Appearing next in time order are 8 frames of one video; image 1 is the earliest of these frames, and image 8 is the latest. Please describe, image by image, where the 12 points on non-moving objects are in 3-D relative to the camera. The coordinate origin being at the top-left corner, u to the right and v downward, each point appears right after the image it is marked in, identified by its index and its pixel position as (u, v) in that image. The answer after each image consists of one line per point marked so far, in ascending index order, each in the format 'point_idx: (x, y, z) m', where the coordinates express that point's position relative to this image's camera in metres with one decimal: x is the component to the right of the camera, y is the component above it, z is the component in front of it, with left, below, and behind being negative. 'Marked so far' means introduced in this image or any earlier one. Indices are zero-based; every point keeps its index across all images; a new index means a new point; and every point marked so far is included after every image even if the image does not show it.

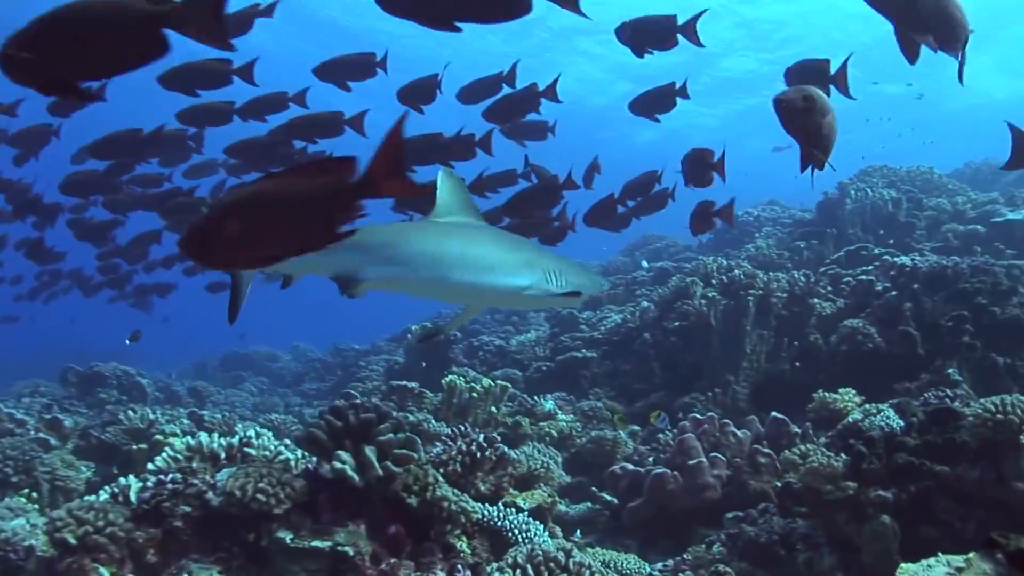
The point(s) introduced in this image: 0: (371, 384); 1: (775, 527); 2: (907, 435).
0: (-1.9, -1.3, +12.8) m
1: (+1.5, -1.4, +5.5) m
2: (+2.1, -0.8, +5.2) m
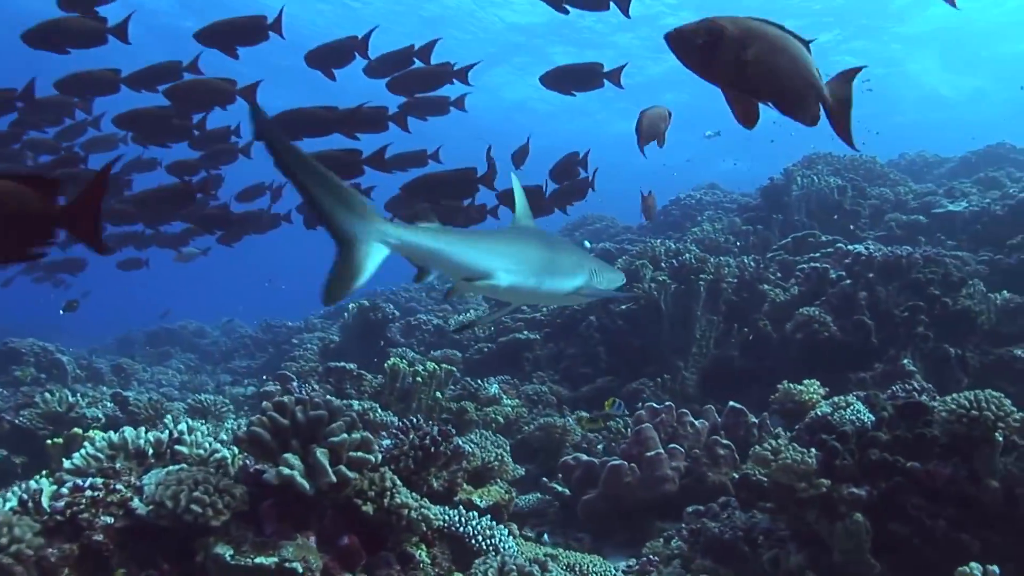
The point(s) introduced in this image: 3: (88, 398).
0: (-2.6, -1.0, +12.3) m
1: (+1.2, -1.3, +5.3) m
2: (+1.9, -0.7, +5.0) m
3: (-3.8, -1.0, +8.7) m
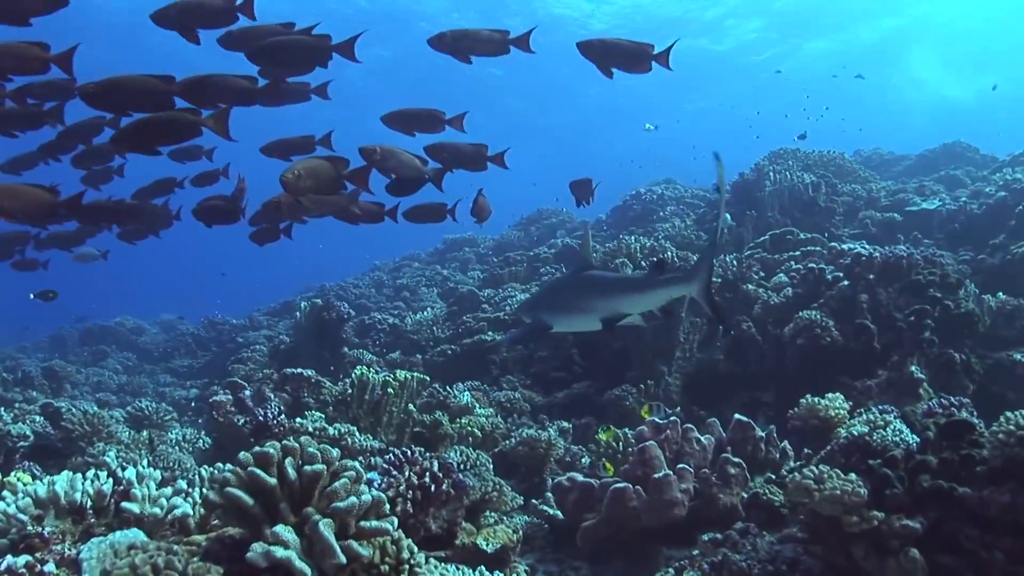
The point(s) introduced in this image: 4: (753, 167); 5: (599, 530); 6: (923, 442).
0: (-3.1, -0.9, +11.5) m
1: (+1.2, -1.3, +4.7) m
2: (+1.9, -0.8, +4.5) m
3: (-4.0, -1.0, +7.8) m
4: (+3.5, +1.7, +13.9) m
5: (+0.5, -1.3, +5.4) m
6: (+1.9, -0.7, +4.5) m
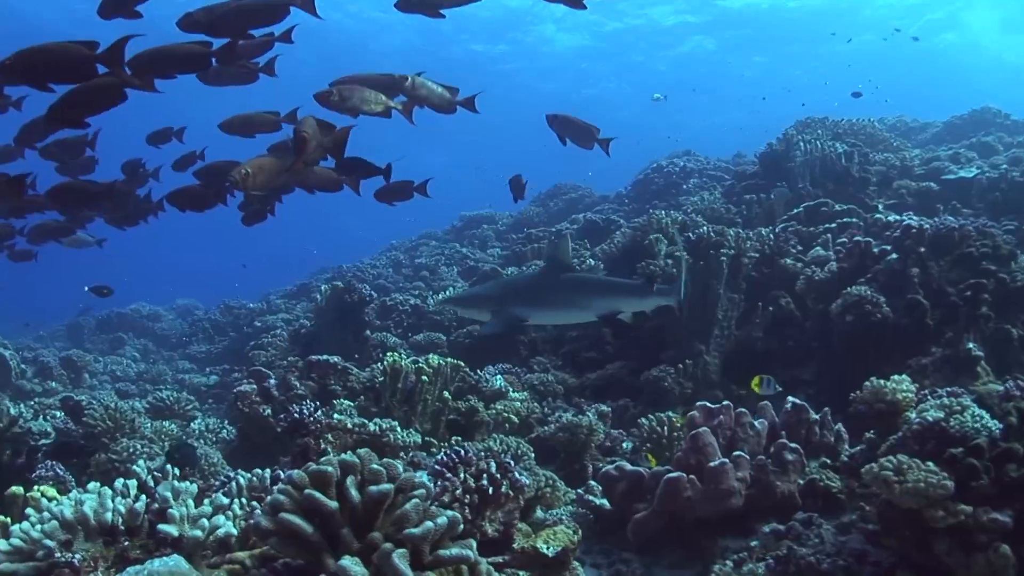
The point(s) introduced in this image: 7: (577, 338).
0: (-2.8, -0.8, +11.3) m
1: (+1.5, -1.2, +4.5) m
2: (+2.1, -0.6, +4.1) m
3: (-3.7, -0.9, +7.6) m
4: (+3.7, +2.1, +13.5) m
5: (+0.7, -1.2, +5.1) m
6: (+2.1, -0.6, +4.2) m
7: (+0.6, -0.5, +9.4) m
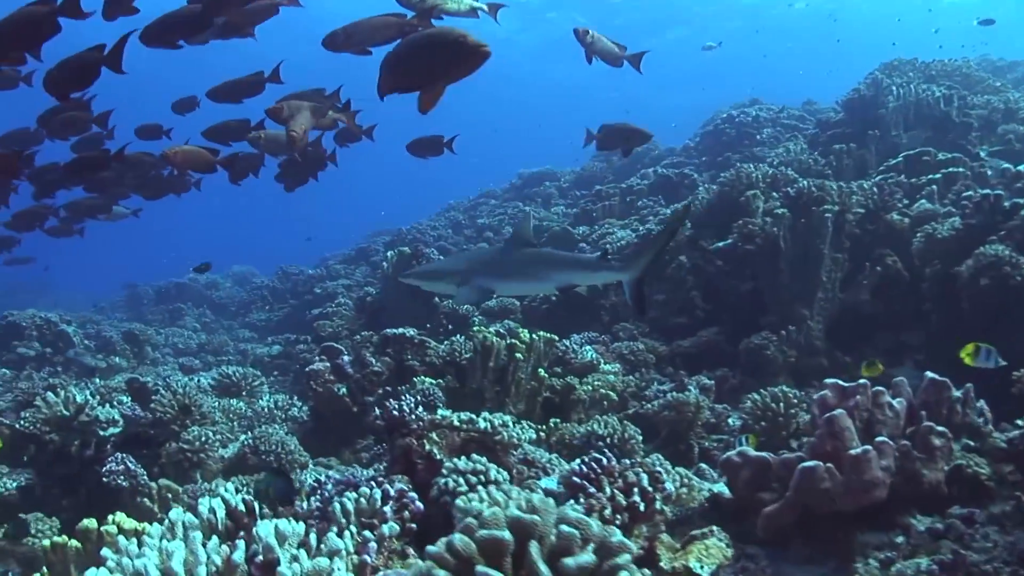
0: (-1.9, -0.4, +10.8) m
1: (+2.0, -1.0, +3.9) m
2: (+2.6, -0.5, +3.5) m
3: (-3.1, -0.7, +7.3) m
4: (+4.6, +2.7, +12.7) m
5: (+1.3, -1.1, +4.6) m
6: (+2.6, -0.5, +3.6) m
7: (+1.4, -0.1, +8.8) m
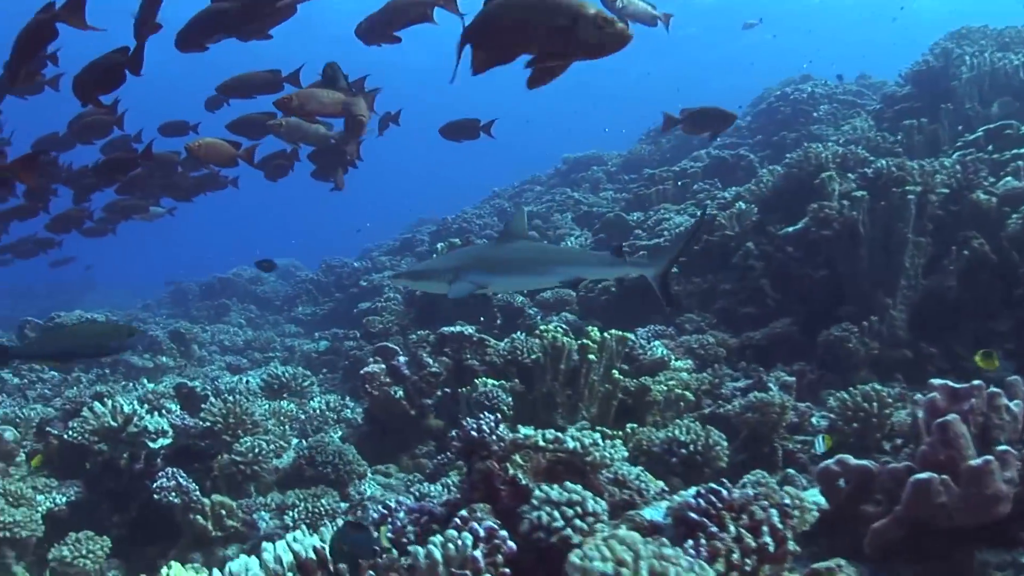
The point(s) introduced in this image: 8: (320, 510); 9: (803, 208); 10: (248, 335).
0: (-1.3, -0.3, +10.5) m
1: (+2.3, -1.0, +3.4) m
2: (+2.9, -0.5, +3.0) m
3: (-2.6, -0.8, +7.0) m
4: (+5.2, +2.9, +12.0) m
5: (+1.6, -1.0, +4.2) m
6: (+2.9, -0.4, +3.1) m
7: (+1.9, 0.0, +8.4) m
8: (-1.0, -1.1, +5.0) m
9: (+2.5, +0.7, +8.5) m
10: (-3.6, -0.7, +13.5) m
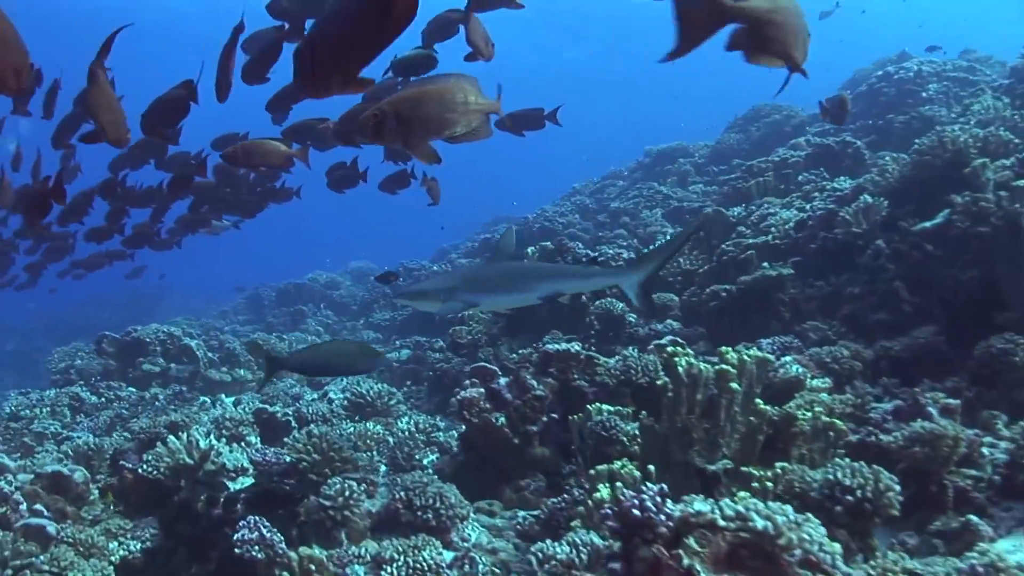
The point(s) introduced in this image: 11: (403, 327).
0: (-0.4, -0.4, +9.9) m
1: (+2.7, -1.1, +2.5) m
2: (+3.3, -0.5, +2.1) m
3: (-1.9, -0.9, +6.5) m
4: (+6.2, +3.0, +10.9) m
5: (+2.1, -1.1, +3.3) m
6: (+3.3, -0.5, +2.2) m
7: (+2.7, -0.1, +7.5) m
8: (-0.4, -1.2, +4.3) m
9: (+3.3, +0.7, +7.6) m
10: (-2.4, -0.8, +13.0) m
11: (-1.6, -0.6, +14.2) m
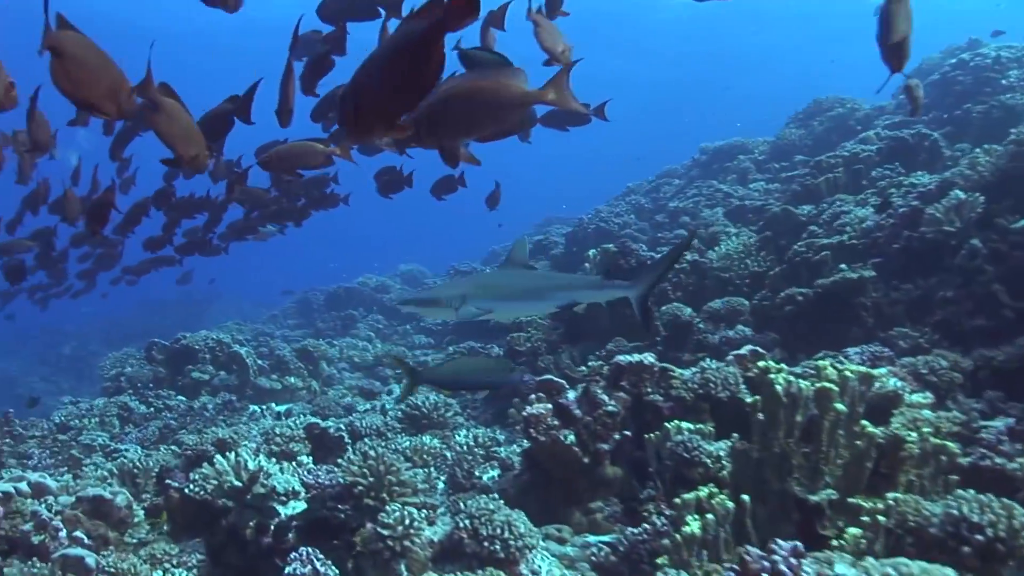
0: (+0.2, -0.5, +9.5) m
1: (+3.0, -1.1, +2.0) m
2: (+3.5, -0.5, +1.5) m
3: (-1.5, -0.9, +6.1) m
4: (+6.8, +3.0, +10.2) m
5: (+2.4, -1.1, +2.8) m
6: (+3.5, -0.5, +1.6) m
7: (+3.1, -0.1, +6.9) m
8: (-0.1, -1.3, +3.9) m
9: (+3.8, +0.7, +7.0) m
10: (-1.7, -0.8, +12.7) m
11: (-0.8, -0.6, +13.9) m
